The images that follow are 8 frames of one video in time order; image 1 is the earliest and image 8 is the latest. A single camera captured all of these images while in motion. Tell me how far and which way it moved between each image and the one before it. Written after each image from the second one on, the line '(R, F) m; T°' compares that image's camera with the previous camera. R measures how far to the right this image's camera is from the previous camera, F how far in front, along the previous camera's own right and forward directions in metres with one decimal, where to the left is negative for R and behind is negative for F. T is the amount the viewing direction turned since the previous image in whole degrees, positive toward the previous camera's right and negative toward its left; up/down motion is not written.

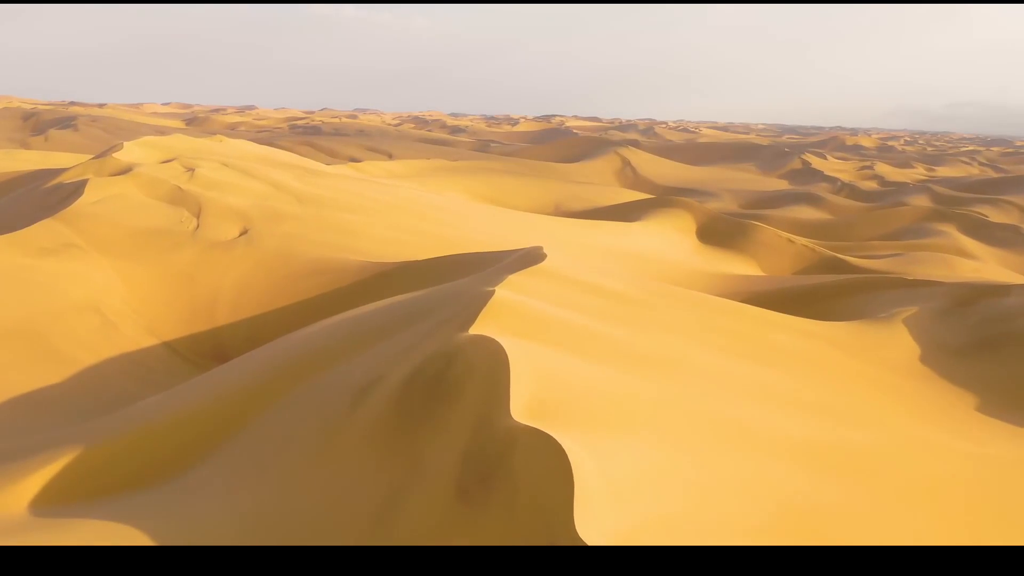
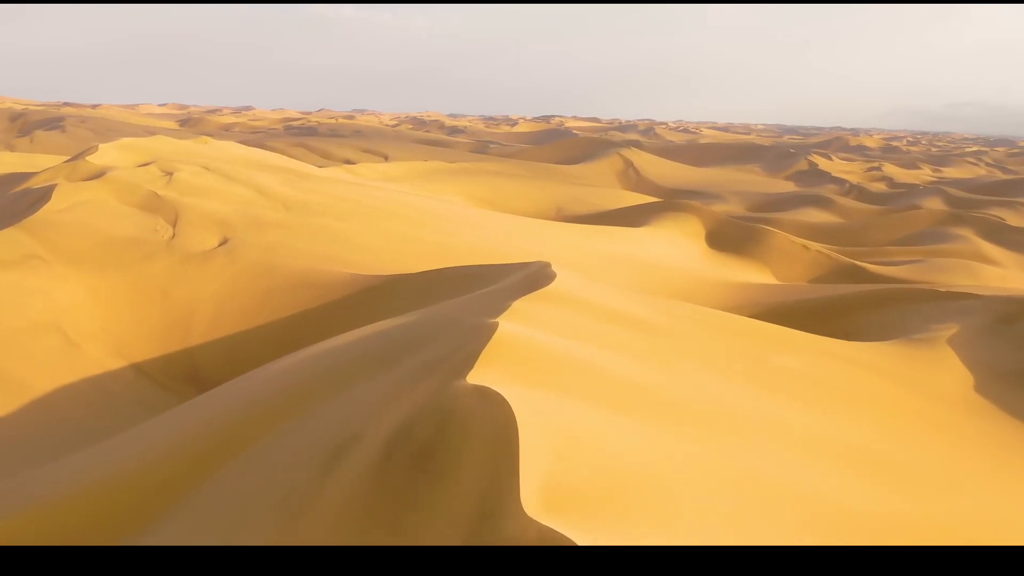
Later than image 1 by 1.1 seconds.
(0.0, +0.6) m; 0°
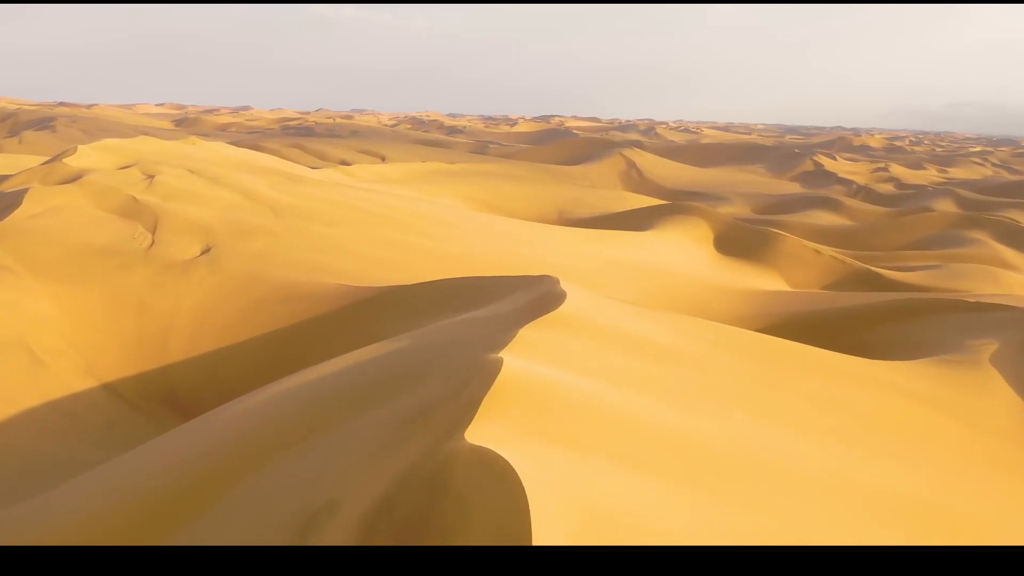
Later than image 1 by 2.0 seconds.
(0.0, +0.5) m; 0°
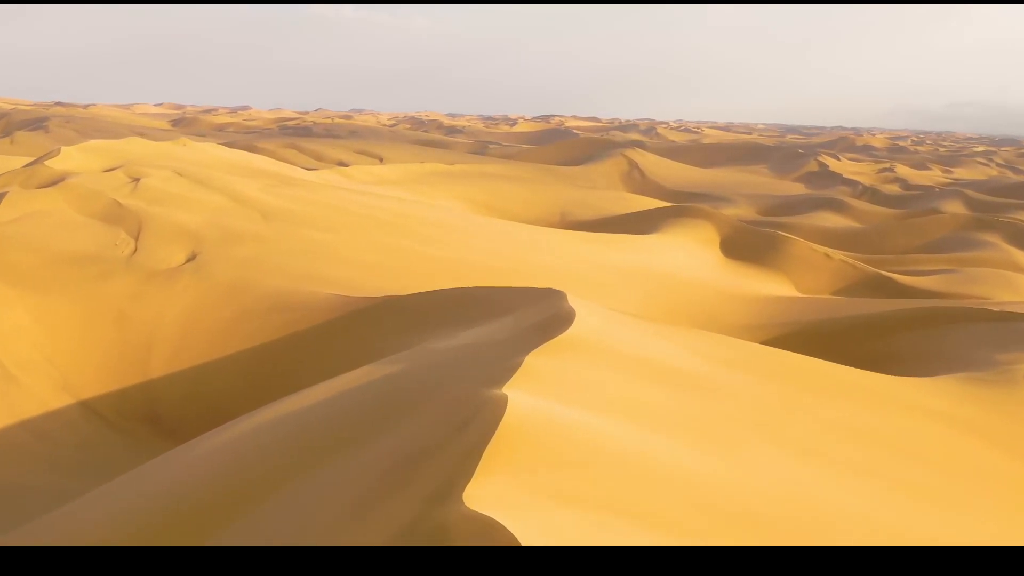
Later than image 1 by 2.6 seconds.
(0.0, +0.4) m; 0°
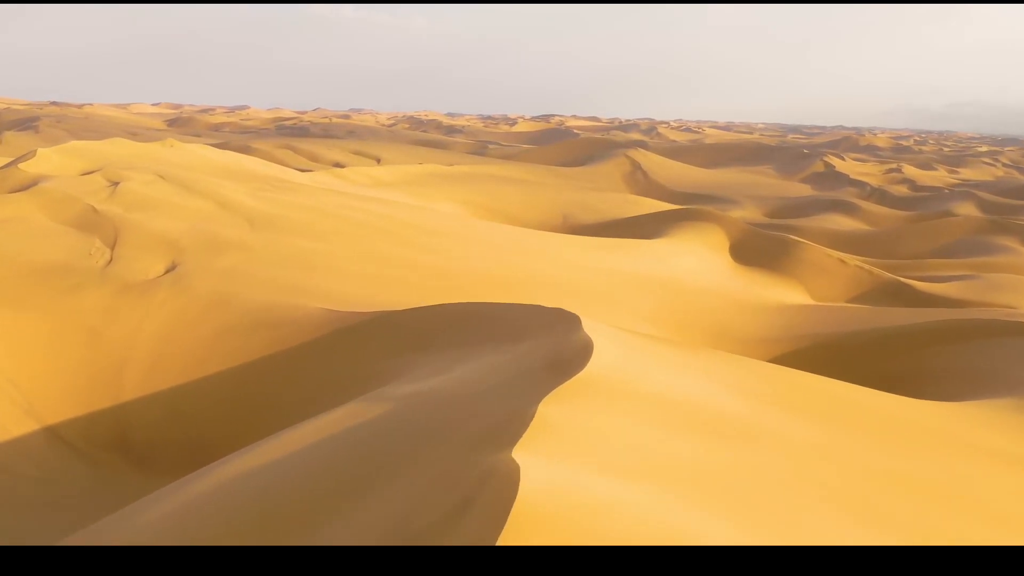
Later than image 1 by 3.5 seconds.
(0.0, +0.5) m; 0°
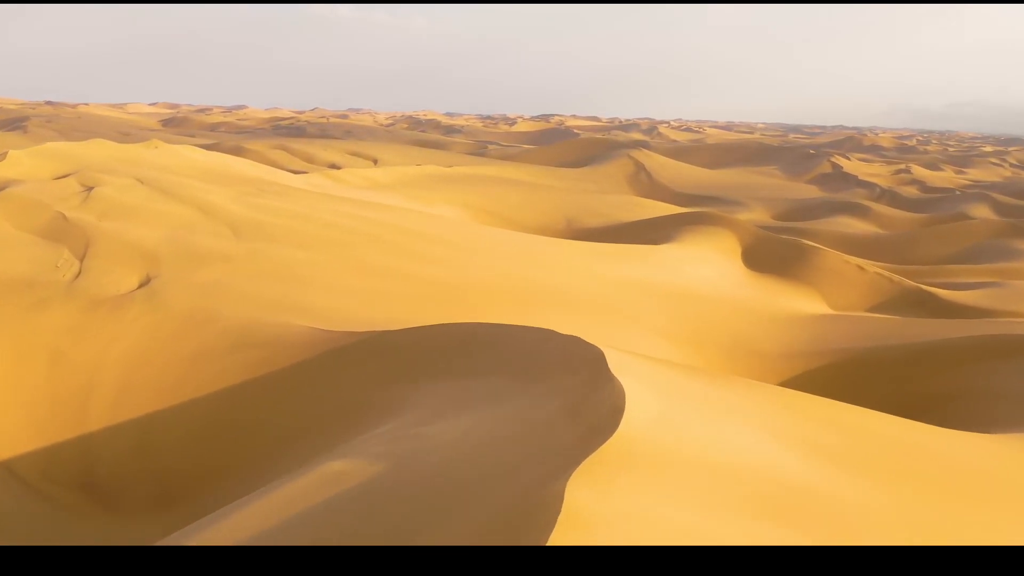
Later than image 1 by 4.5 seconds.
(-0.1, +0.5) m; 0°
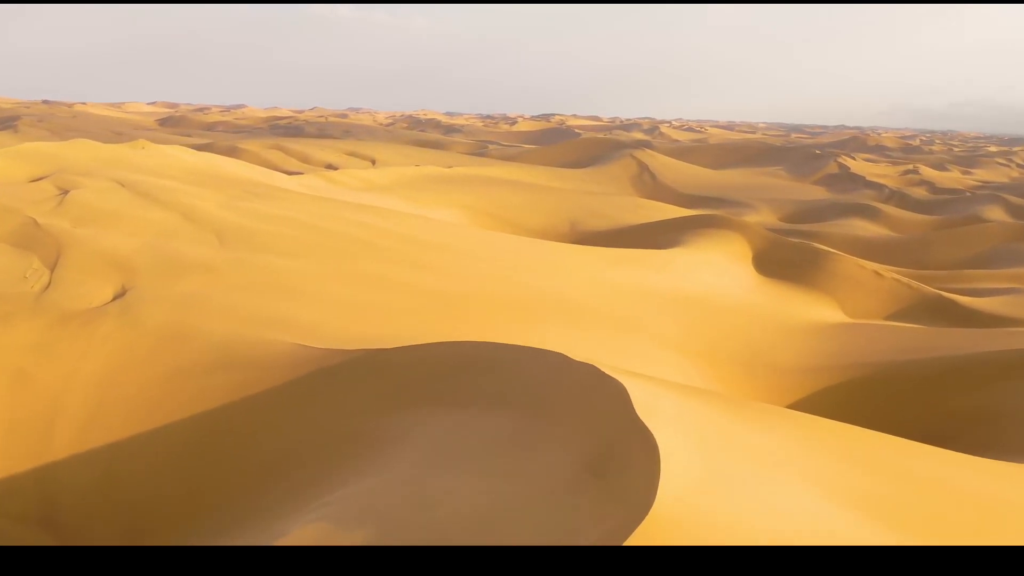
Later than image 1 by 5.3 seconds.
(0.0, +0.4) m; 0°
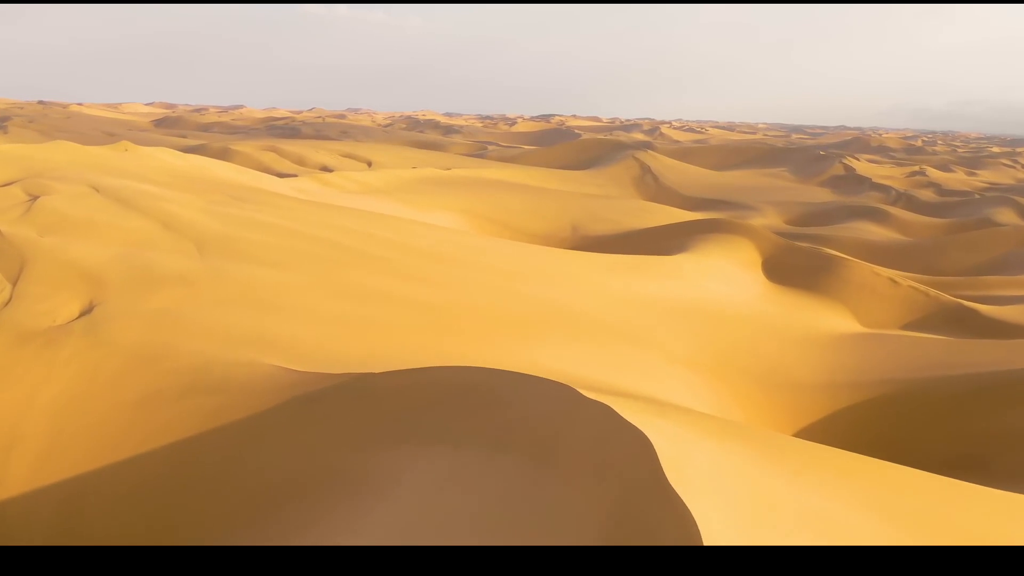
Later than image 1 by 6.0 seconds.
(0.0, +0.4) m; 0°
